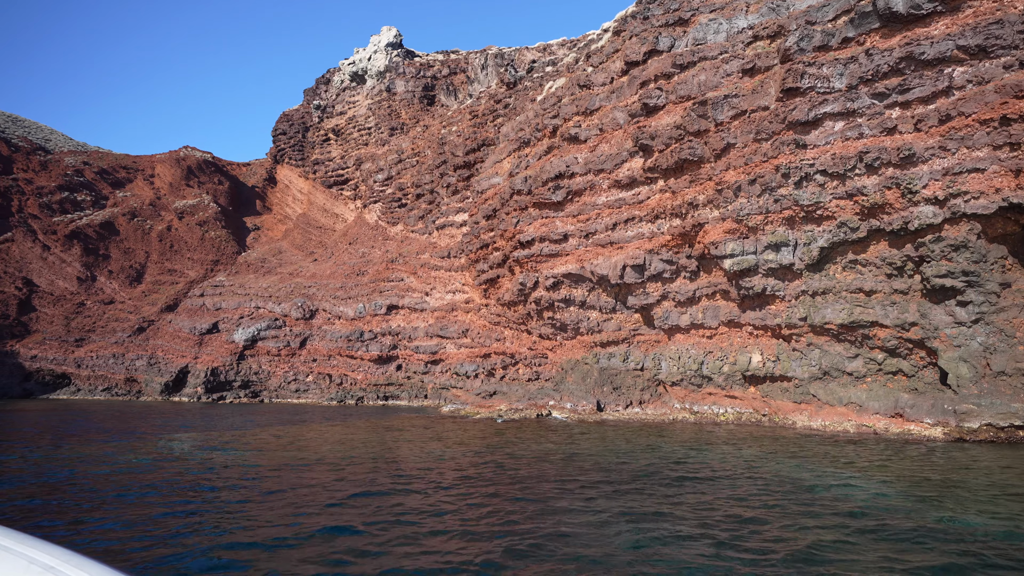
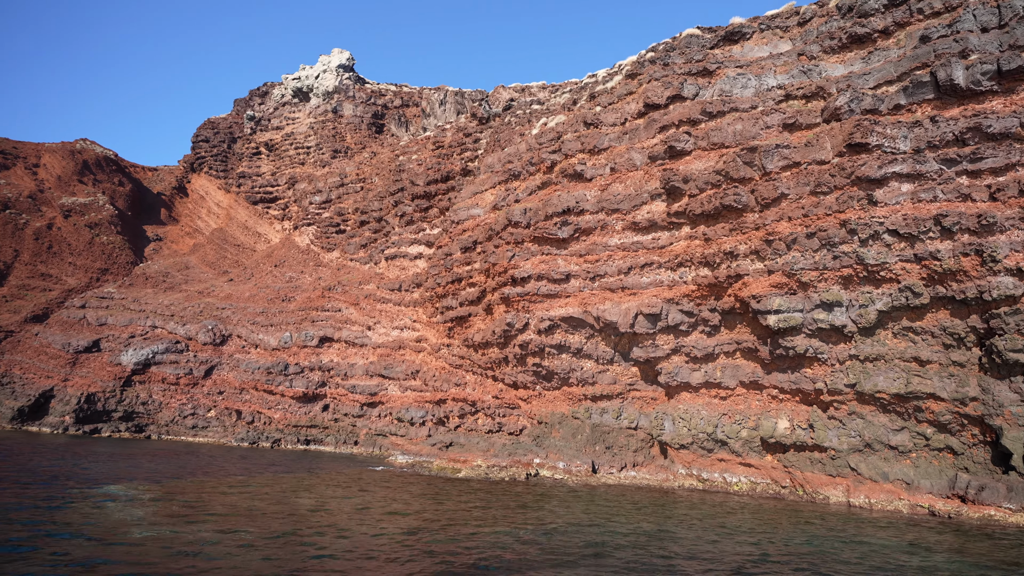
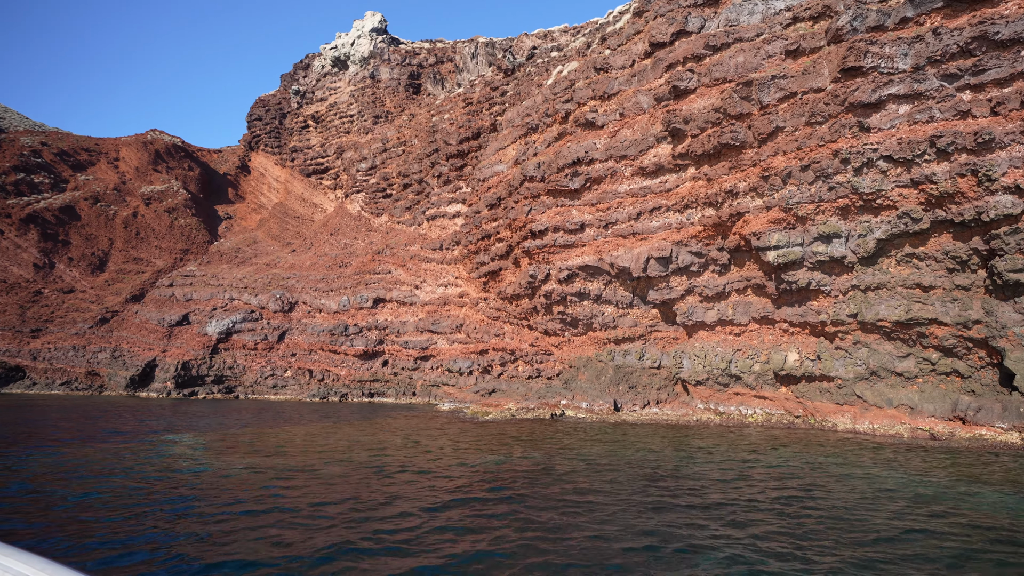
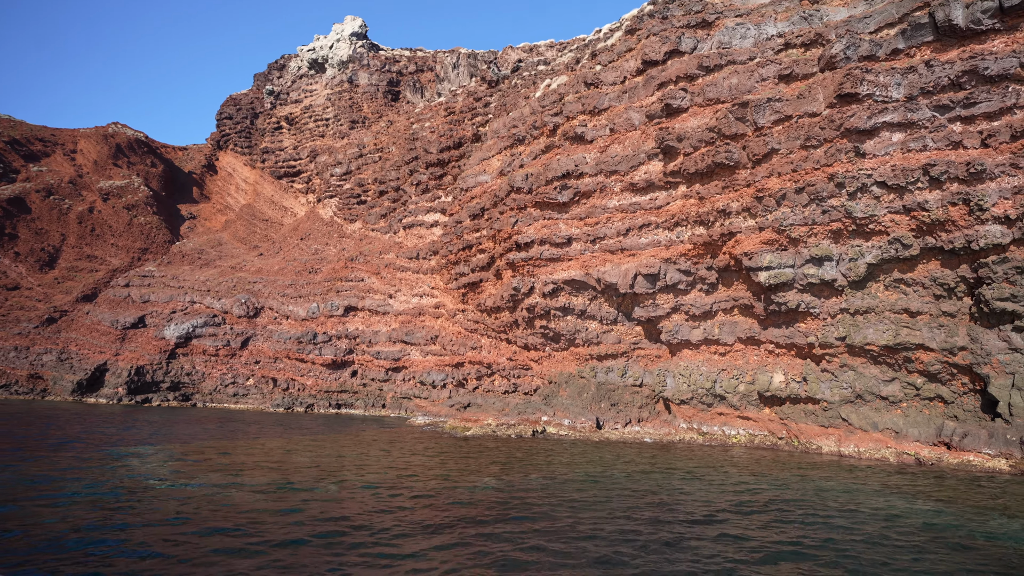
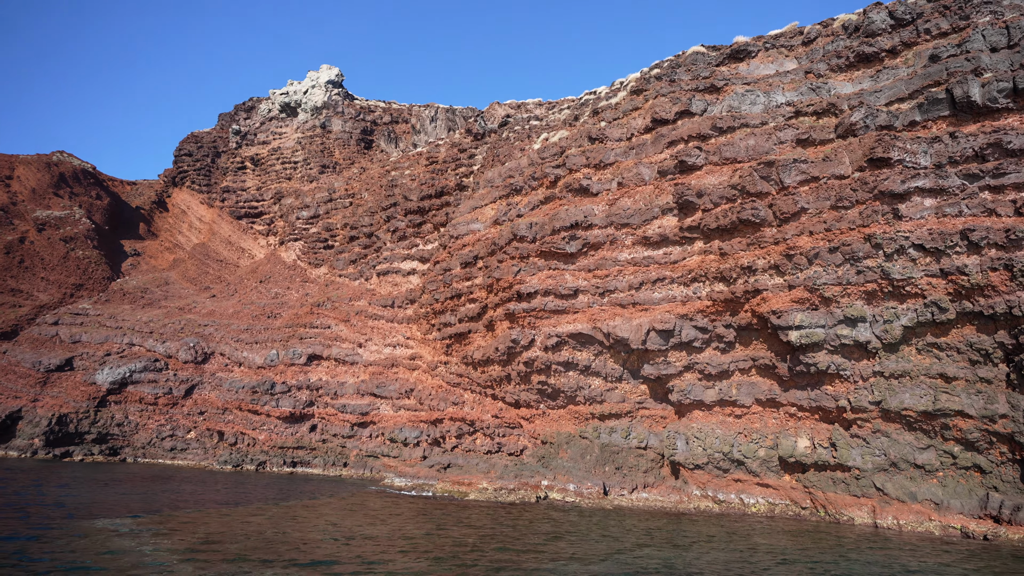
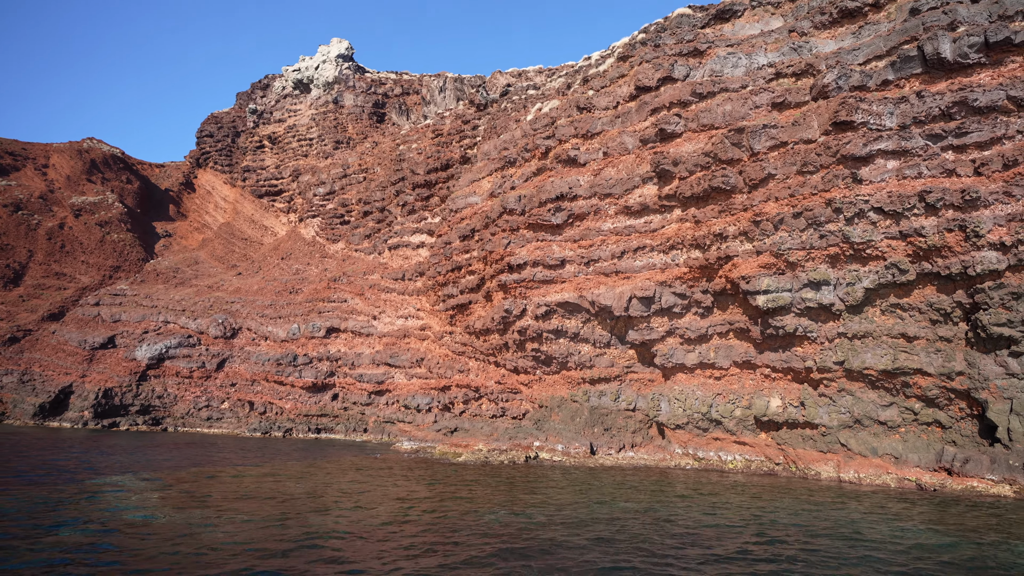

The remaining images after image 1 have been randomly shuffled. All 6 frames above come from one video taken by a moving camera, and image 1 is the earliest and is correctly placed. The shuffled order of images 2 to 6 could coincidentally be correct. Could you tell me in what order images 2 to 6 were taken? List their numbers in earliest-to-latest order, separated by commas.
3, 4, 6, 2, 5
